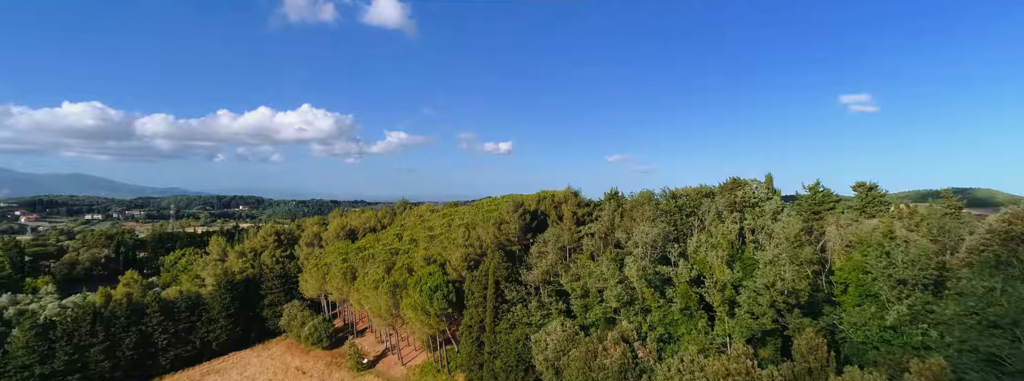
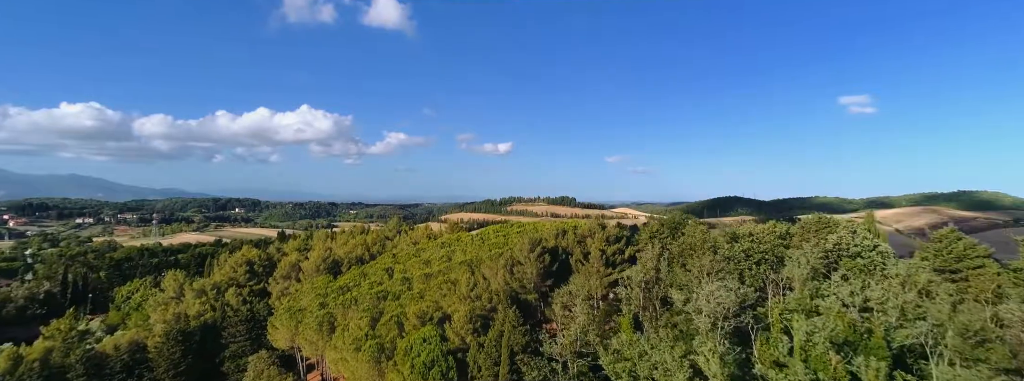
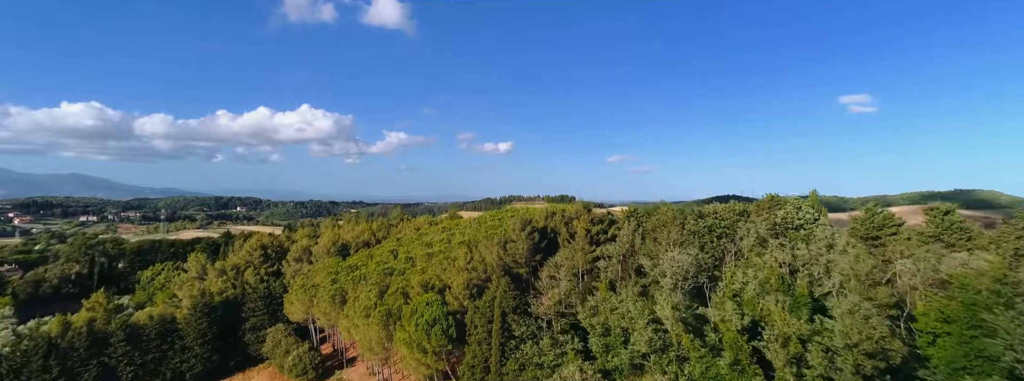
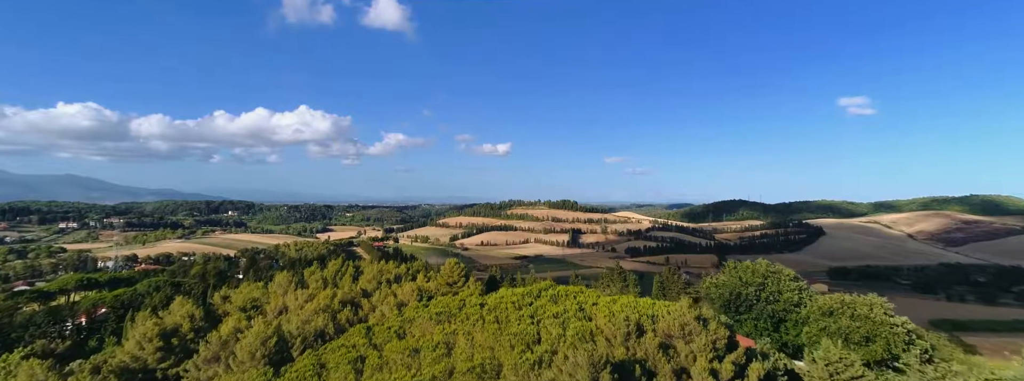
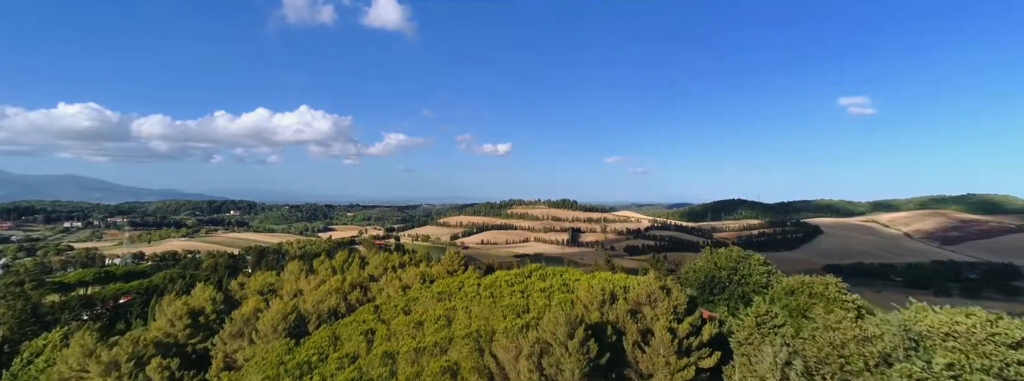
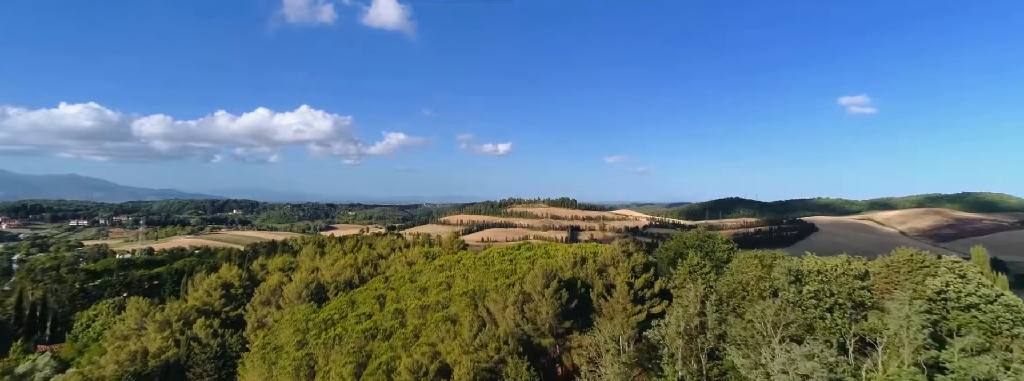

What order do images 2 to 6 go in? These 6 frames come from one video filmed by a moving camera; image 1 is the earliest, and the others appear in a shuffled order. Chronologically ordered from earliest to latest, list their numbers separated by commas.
3, 2, 6, 5, 4
